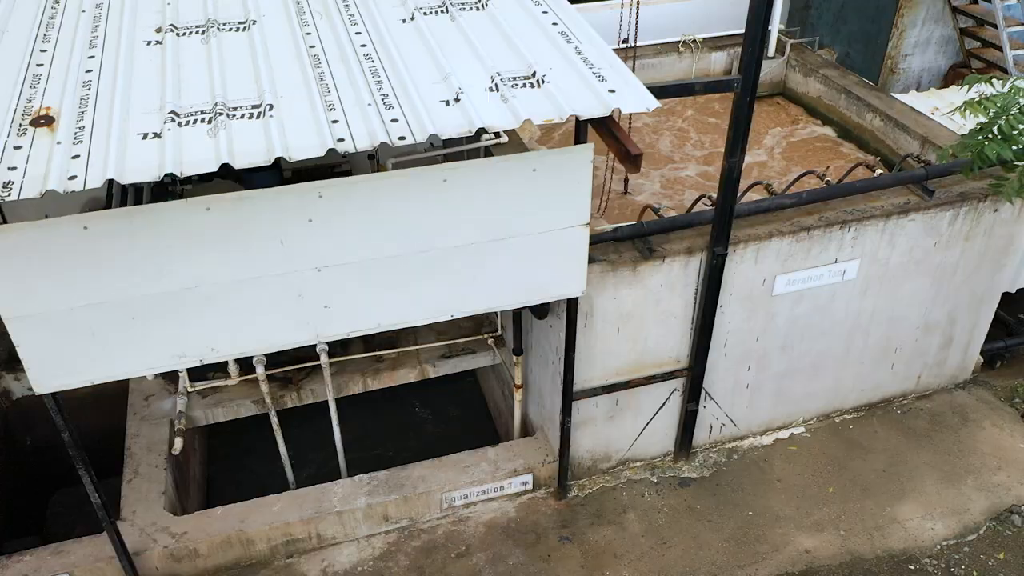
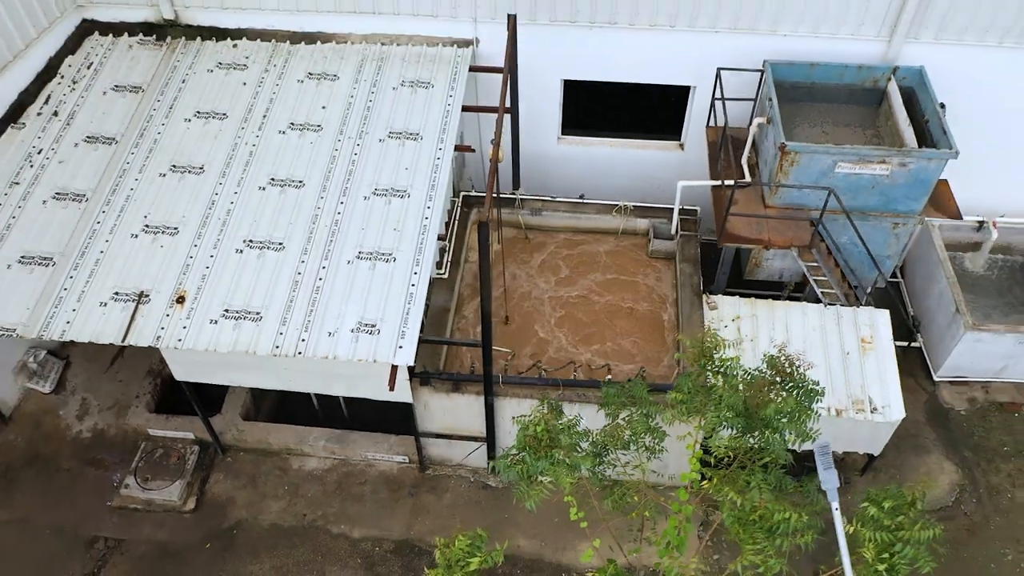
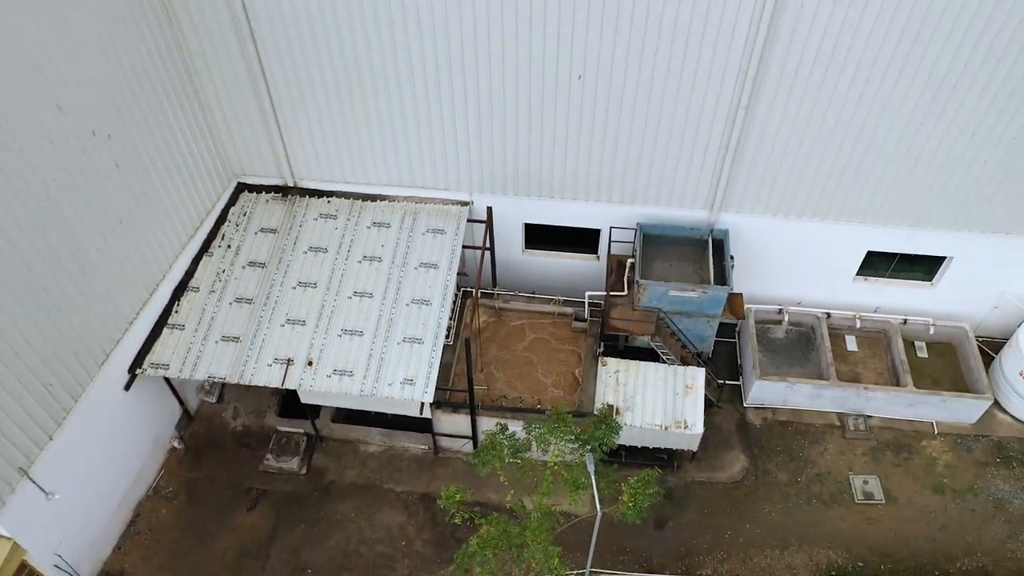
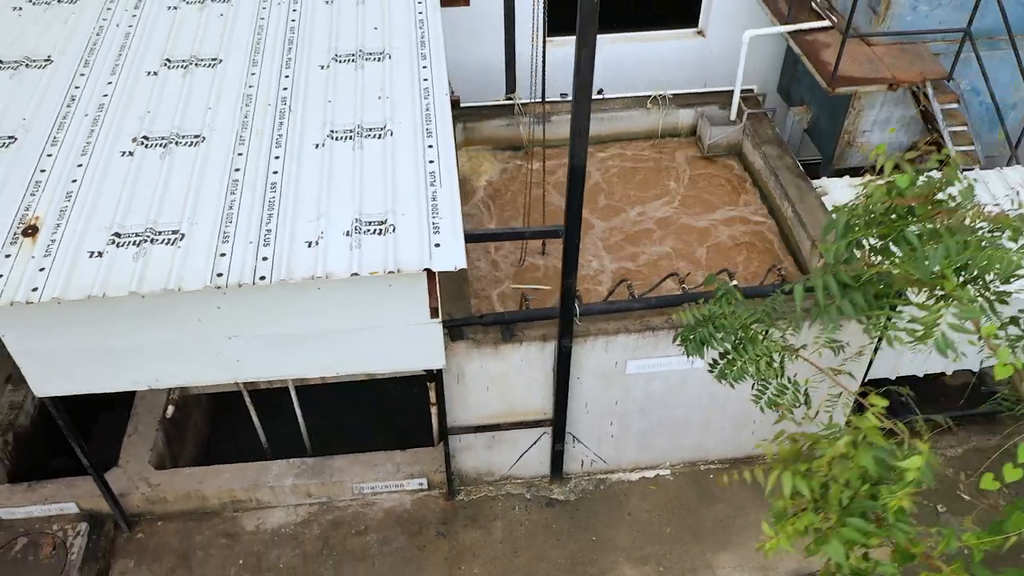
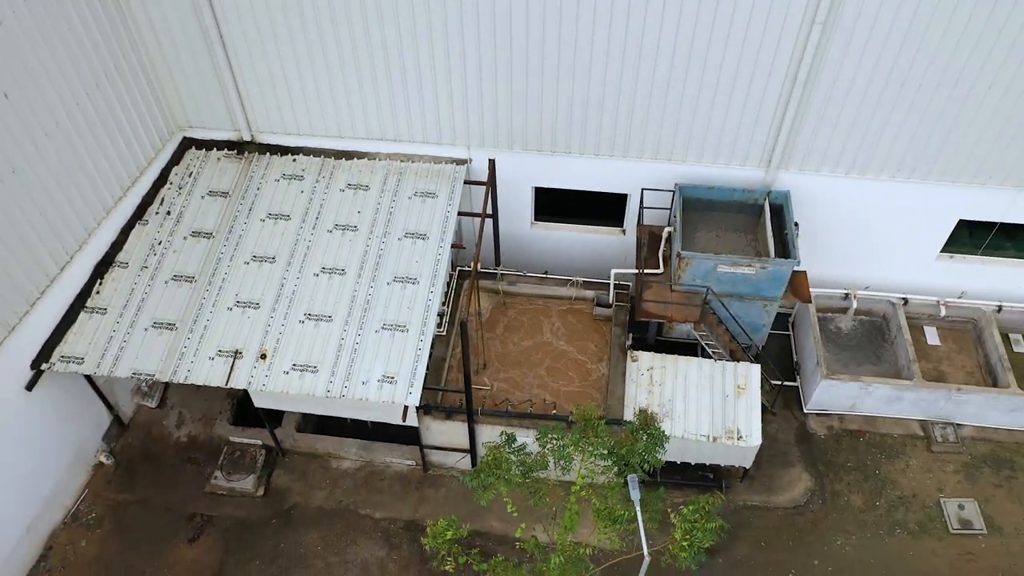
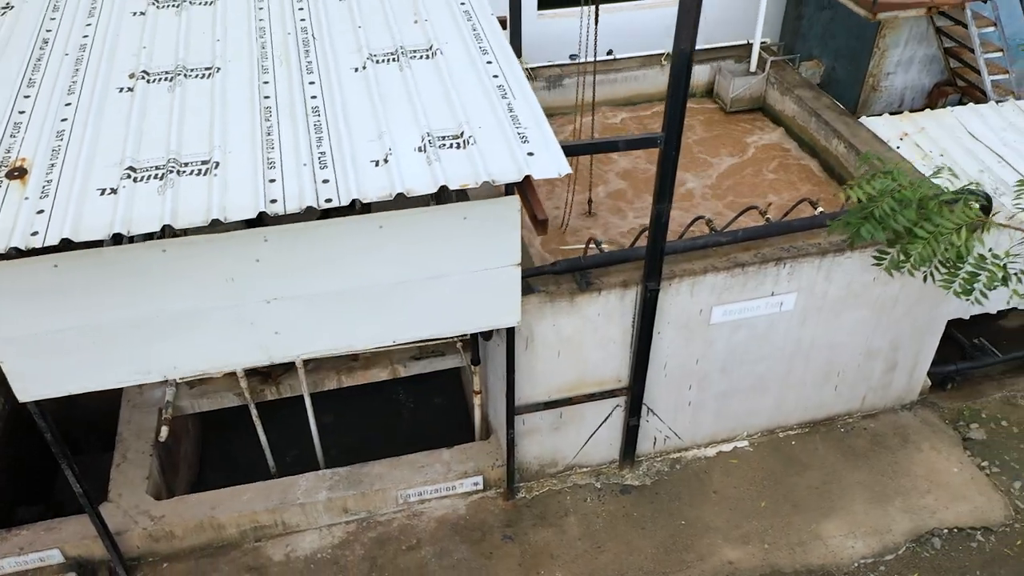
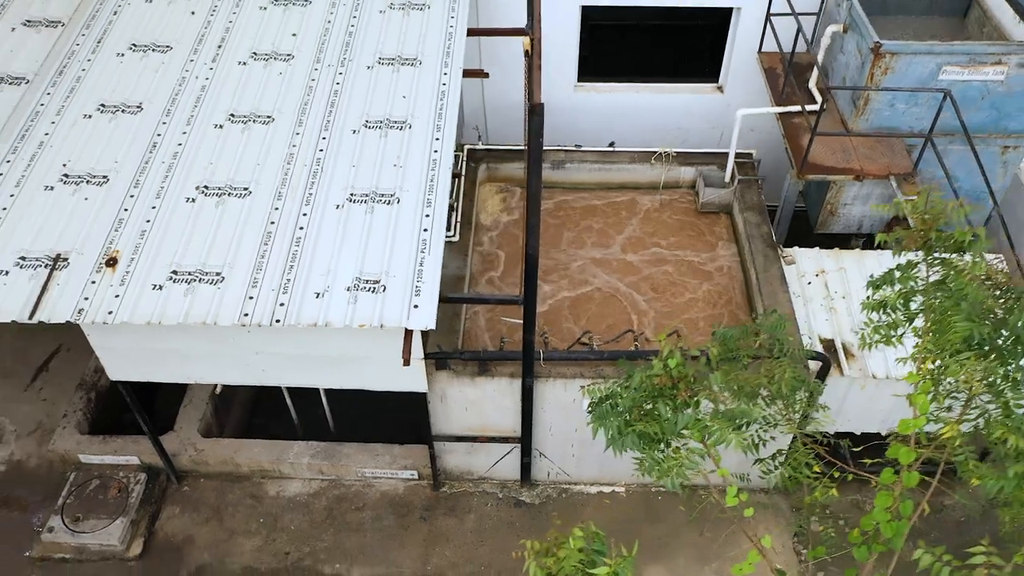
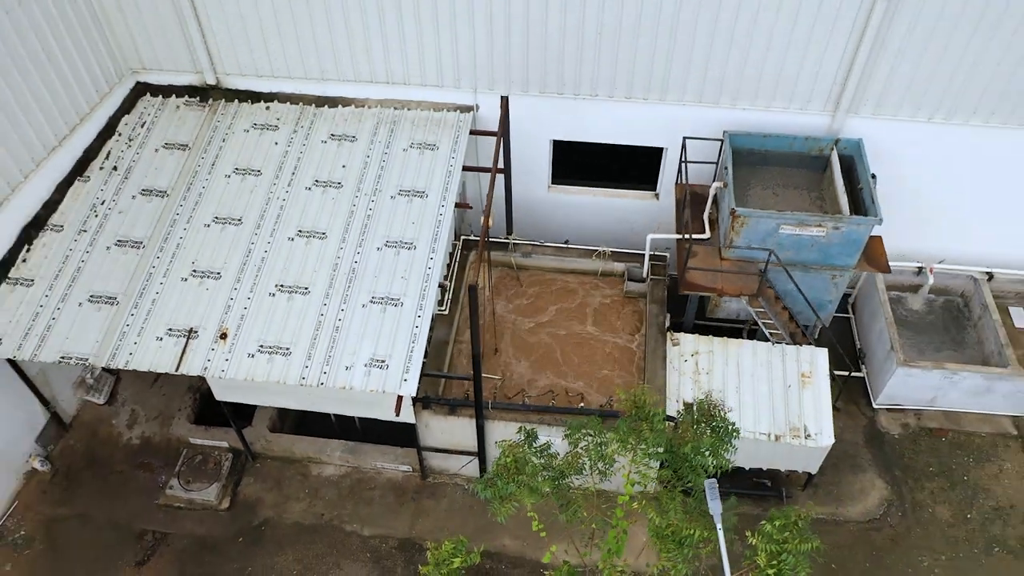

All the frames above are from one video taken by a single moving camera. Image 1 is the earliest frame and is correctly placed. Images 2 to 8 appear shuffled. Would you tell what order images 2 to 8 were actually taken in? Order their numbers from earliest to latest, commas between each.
6, 4, 7, 2, 8, 5, 3
